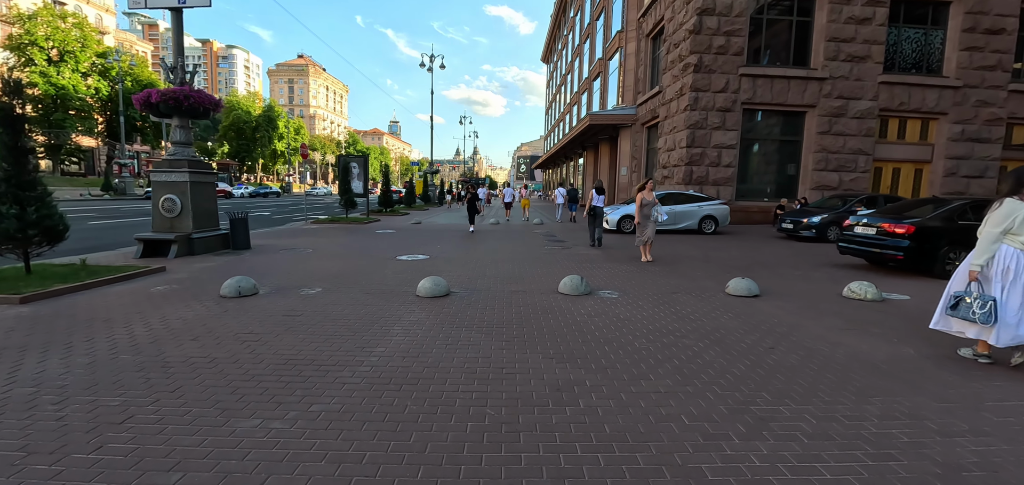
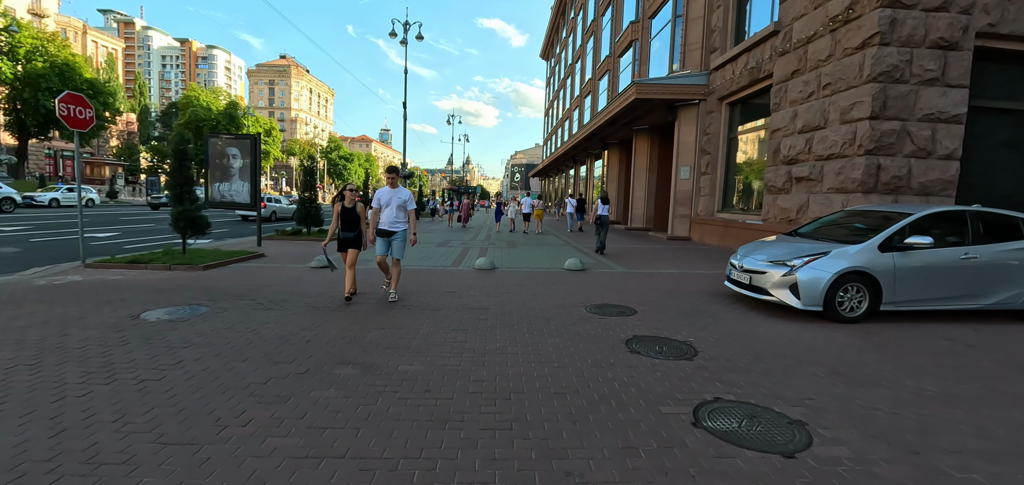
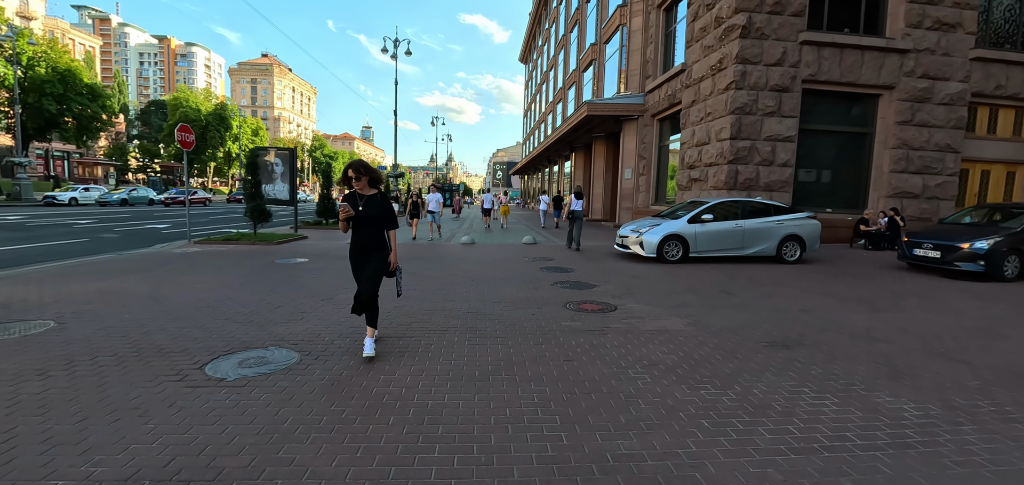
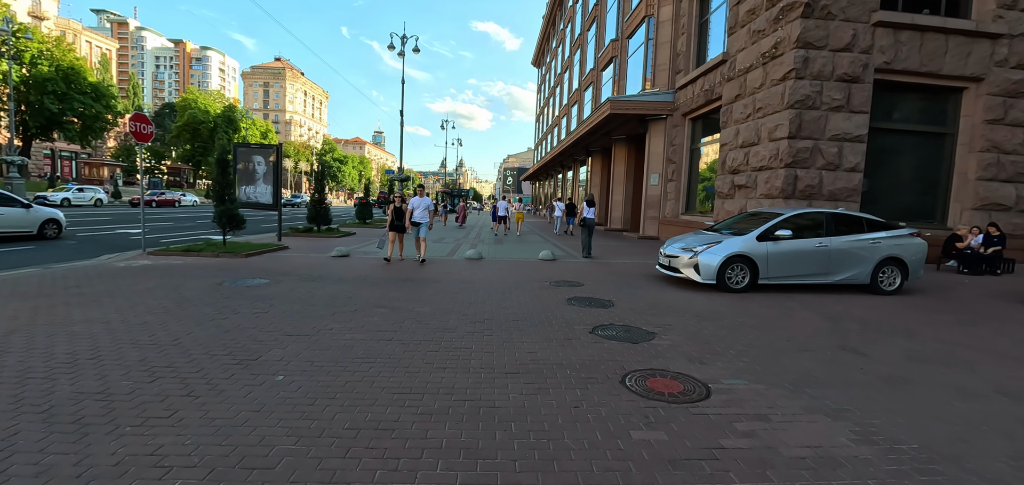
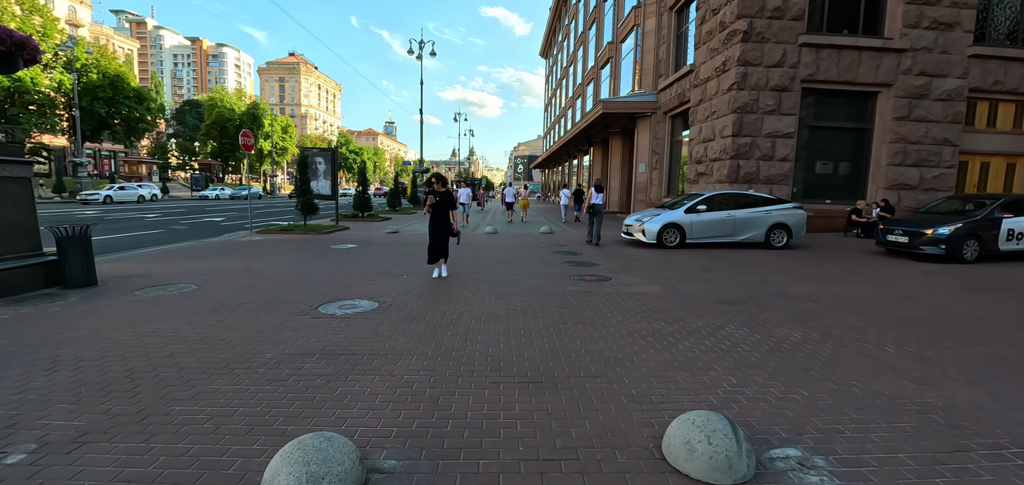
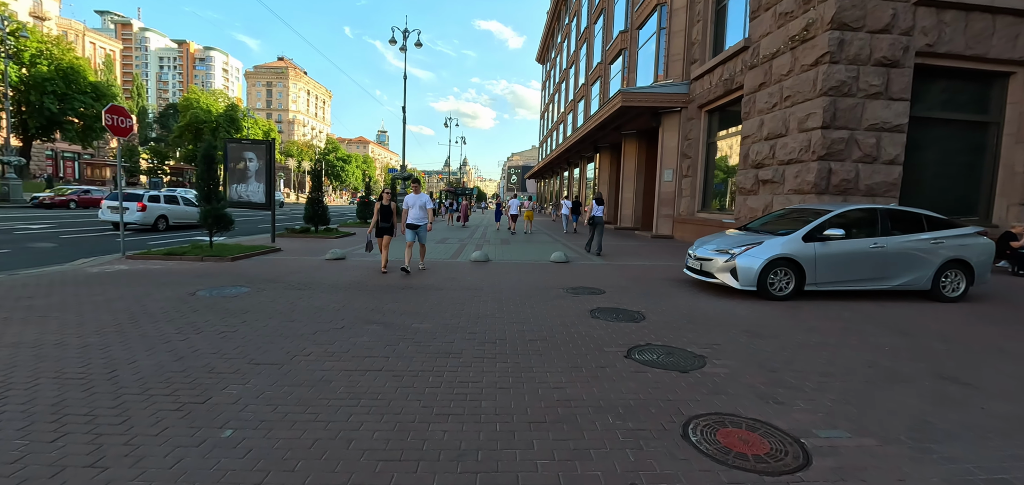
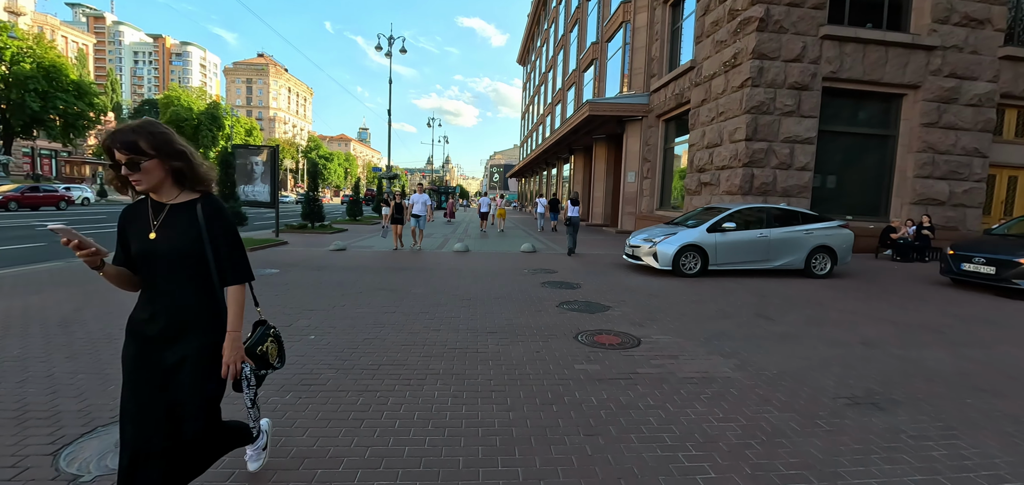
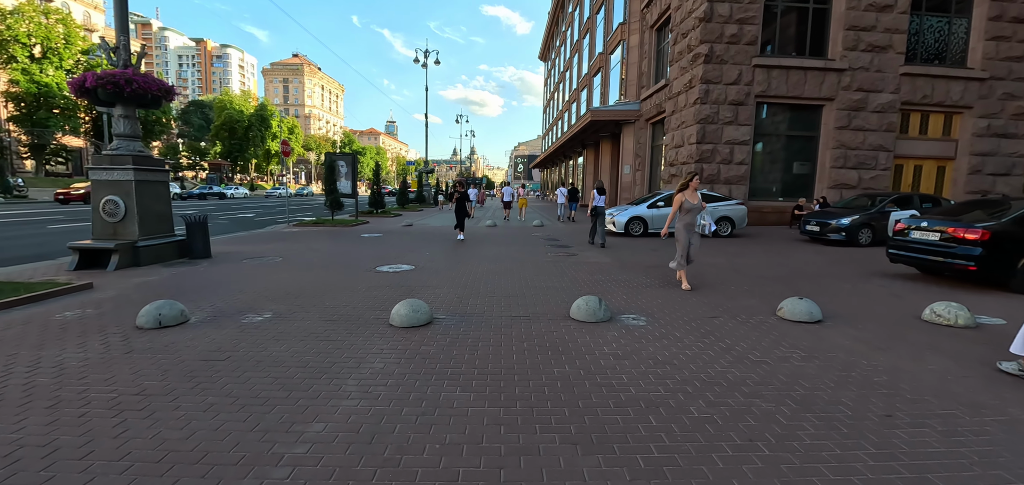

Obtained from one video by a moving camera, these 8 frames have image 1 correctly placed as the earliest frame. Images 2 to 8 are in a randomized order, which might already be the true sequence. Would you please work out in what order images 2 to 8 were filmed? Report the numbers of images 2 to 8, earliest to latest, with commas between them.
8, 5, 3, 7, 4, 6, 2
